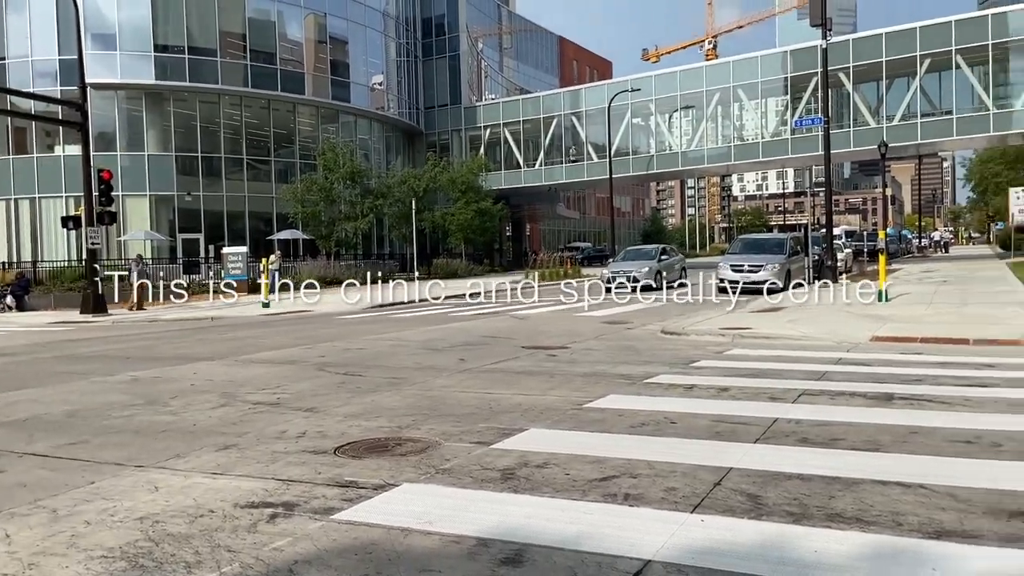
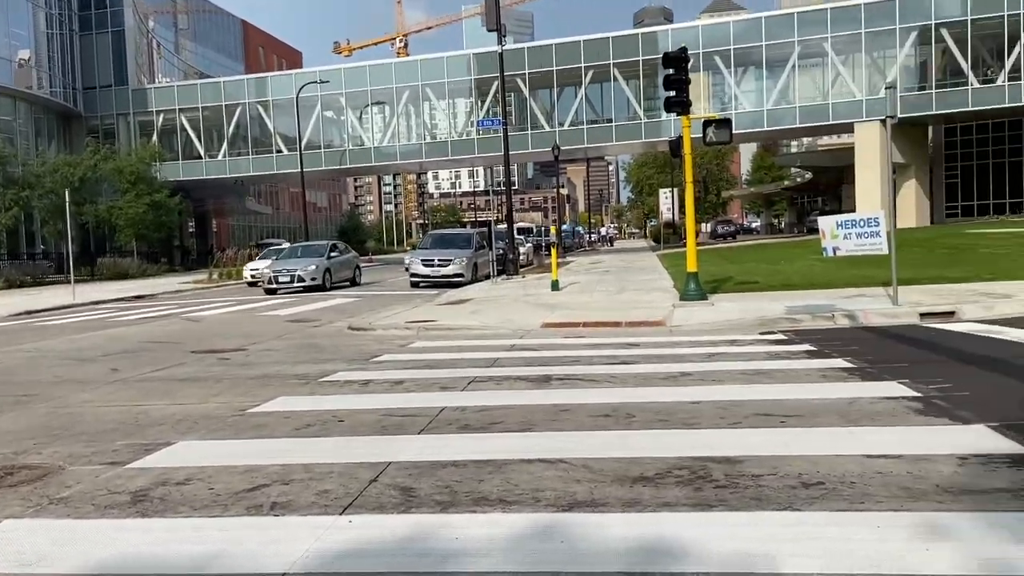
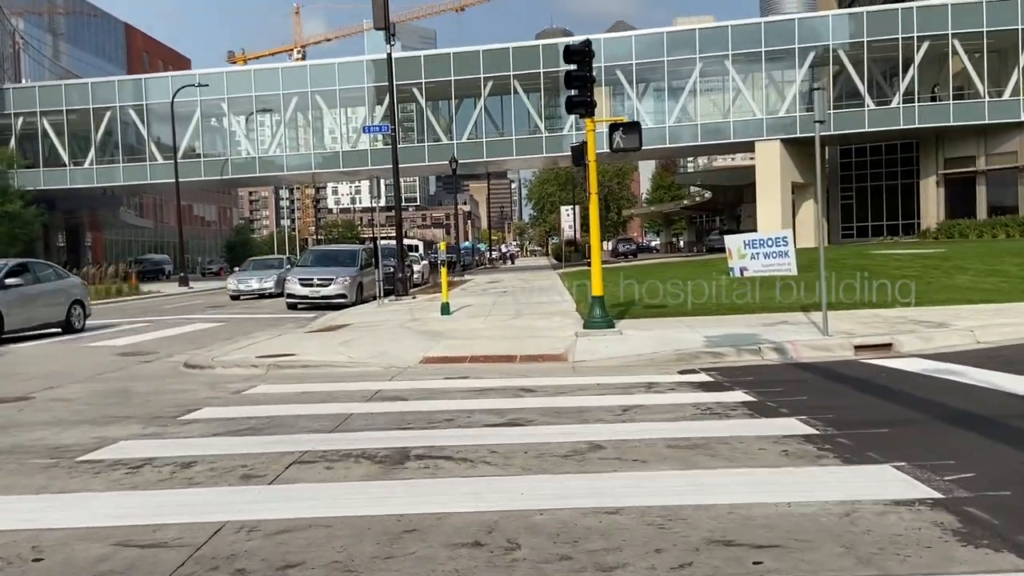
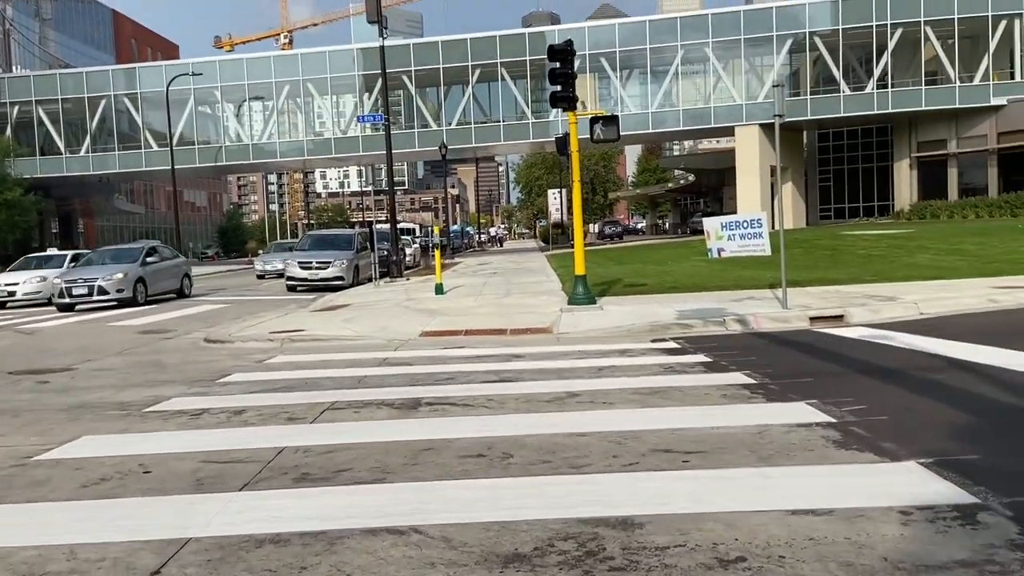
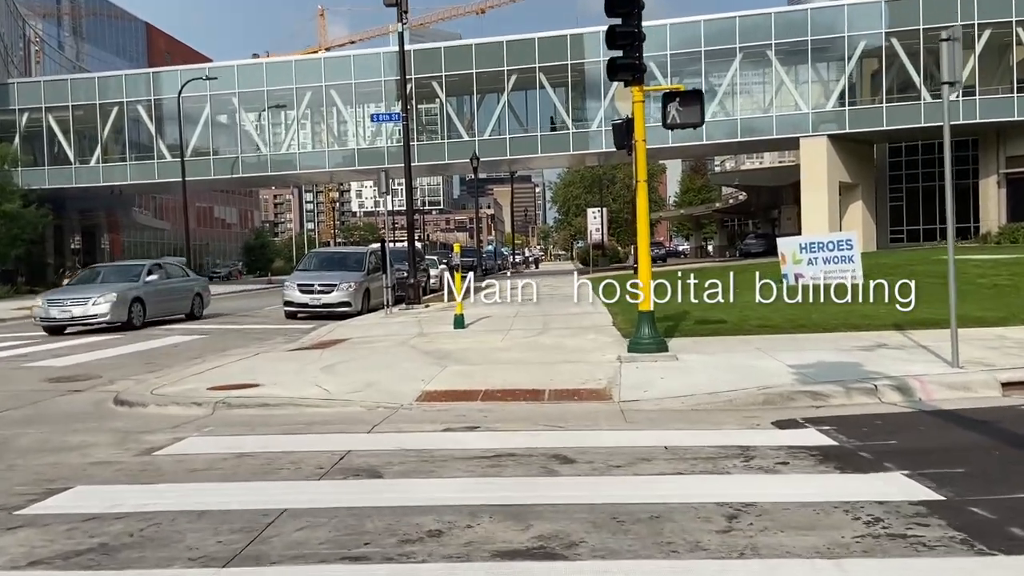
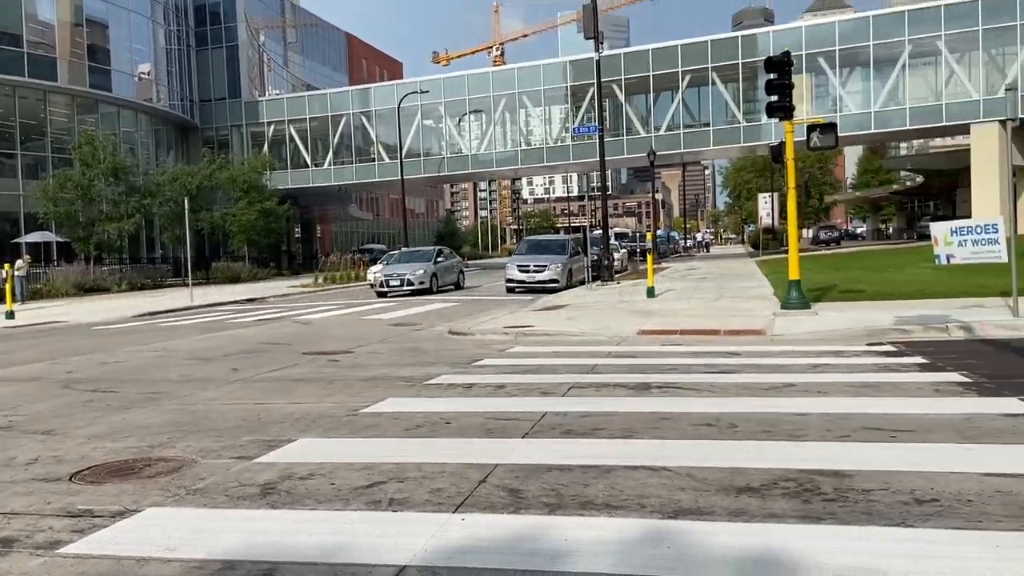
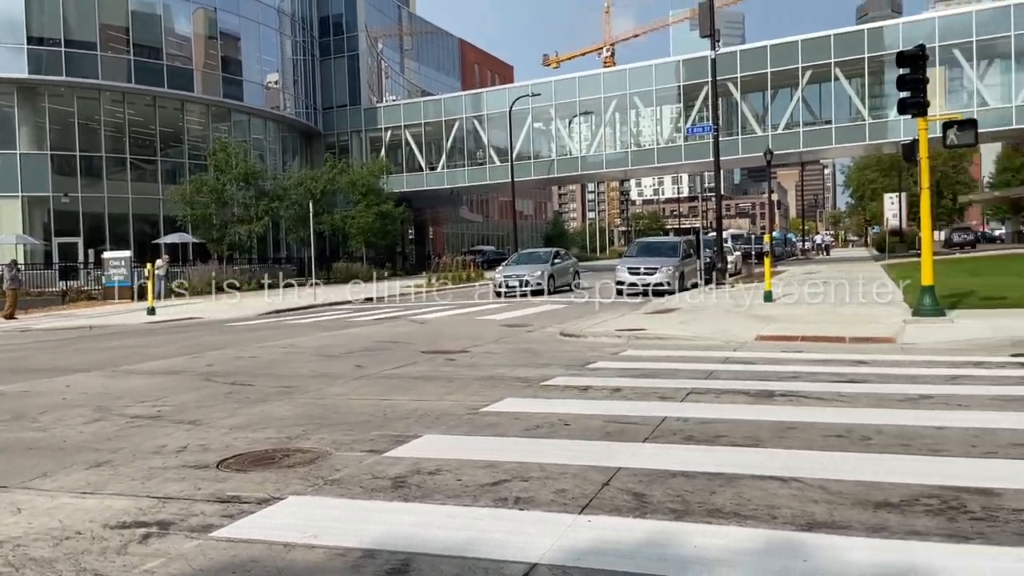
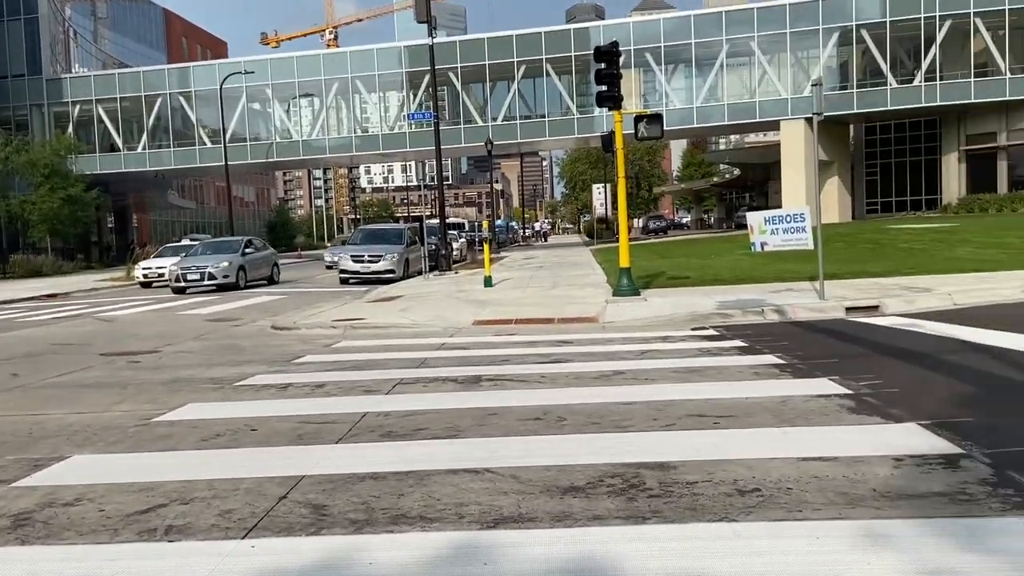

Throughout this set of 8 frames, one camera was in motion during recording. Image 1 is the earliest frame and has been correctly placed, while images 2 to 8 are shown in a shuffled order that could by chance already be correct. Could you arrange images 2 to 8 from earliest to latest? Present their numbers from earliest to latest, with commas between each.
7, 6, 2, 8, 4, 3, 5
